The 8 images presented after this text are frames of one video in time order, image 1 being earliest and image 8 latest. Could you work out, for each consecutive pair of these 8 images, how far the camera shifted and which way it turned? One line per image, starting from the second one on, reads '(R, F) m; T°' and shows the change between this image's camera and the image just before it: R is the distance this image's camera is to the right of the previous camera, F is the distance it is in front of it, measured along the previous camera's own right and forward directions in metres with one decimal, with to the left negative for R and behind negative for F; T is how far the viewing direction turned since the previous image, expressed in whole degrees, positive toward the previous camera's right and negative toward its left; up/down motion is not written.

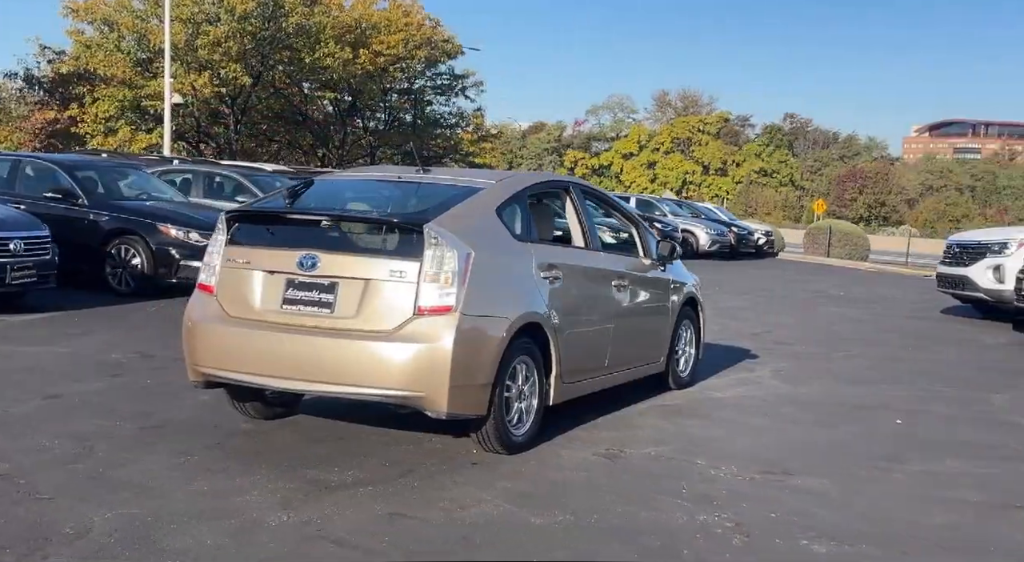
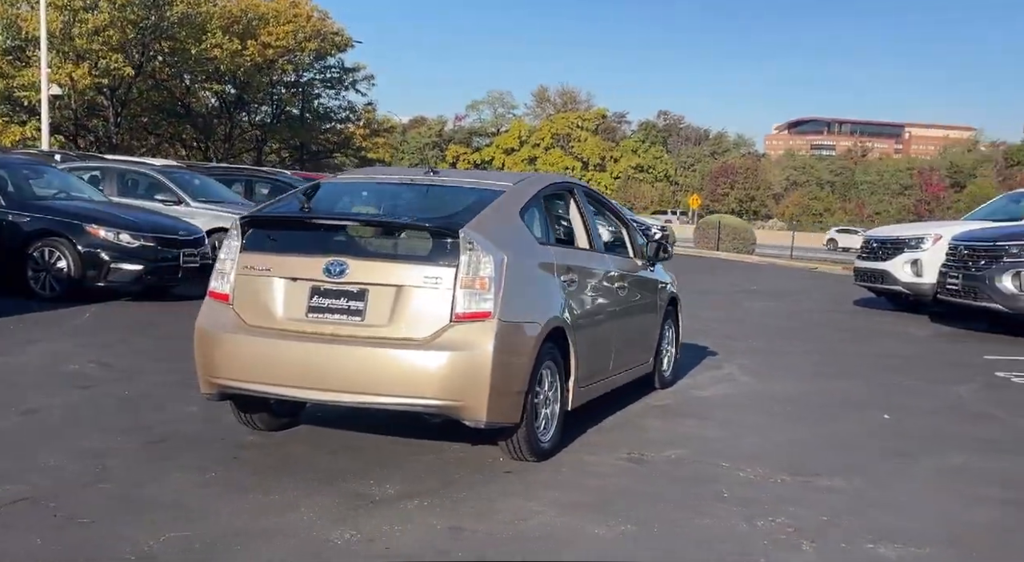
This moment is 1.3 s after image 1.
(-0.5, +0.1) m; +4°
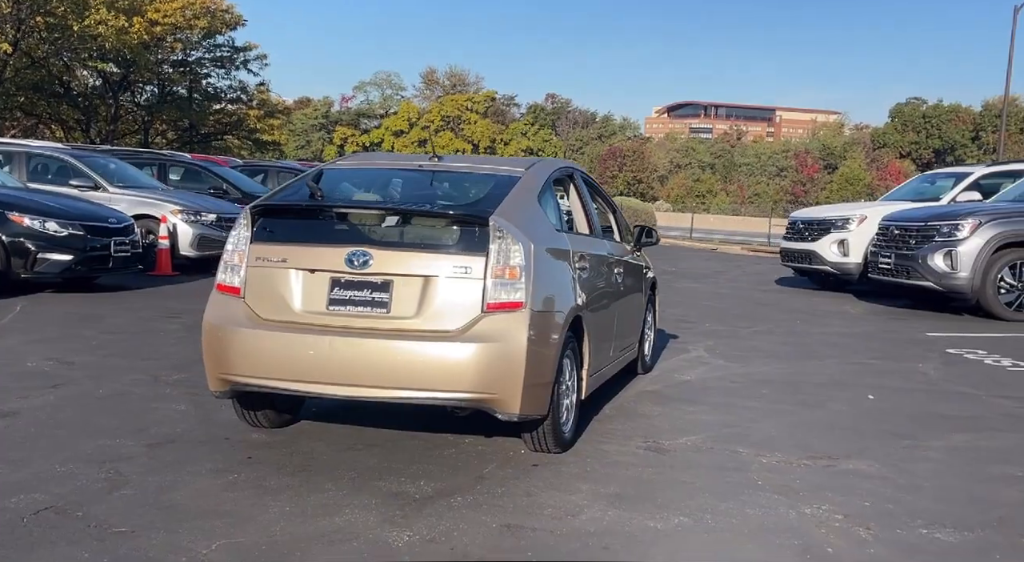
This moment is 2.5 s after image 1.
(-0.4, +0.1) m; +4°
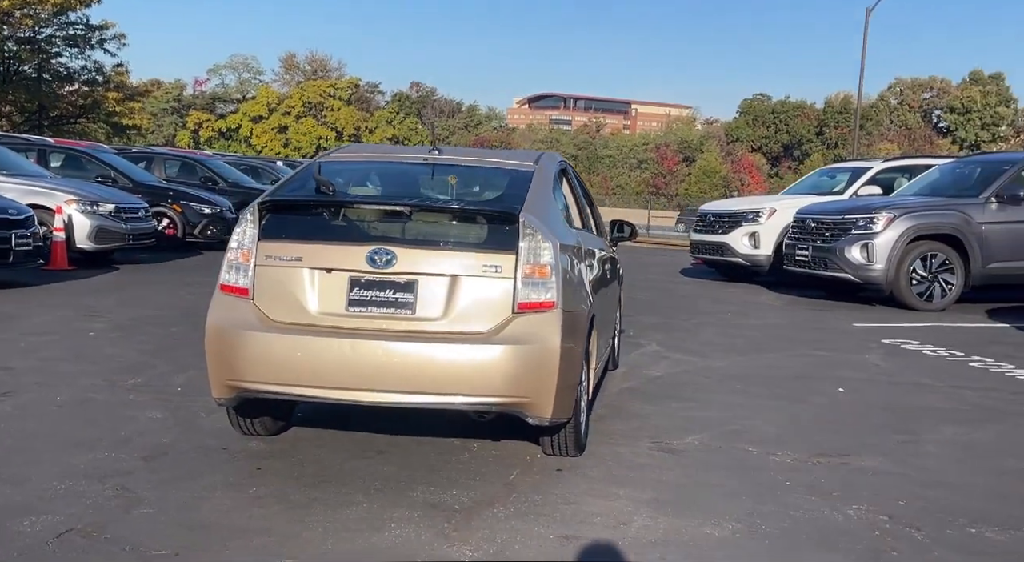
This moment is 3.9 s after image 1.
(-0.5, +0.2) m; +5°
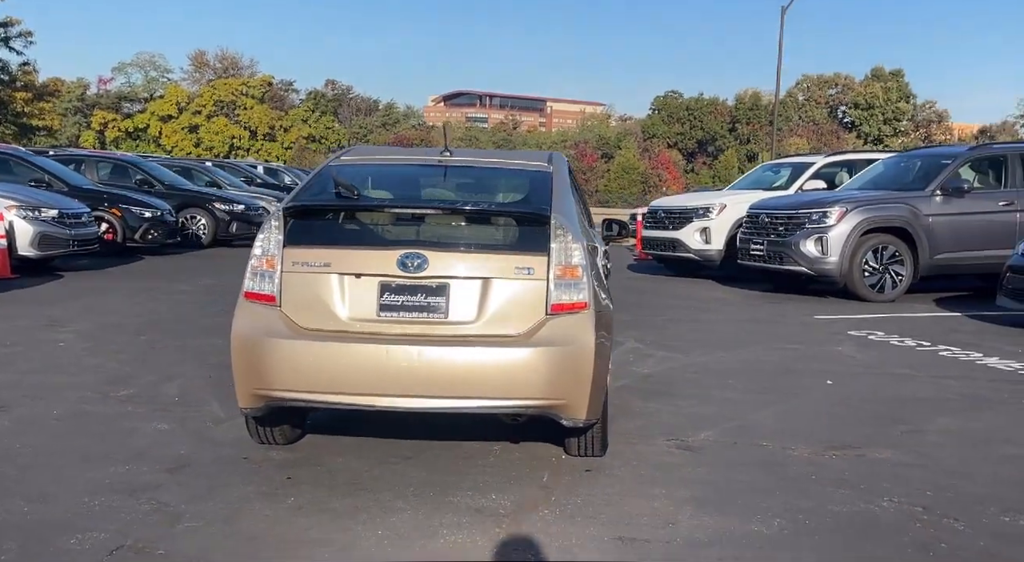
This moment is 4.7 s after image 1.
(-0.3, 0.0) m; +3°
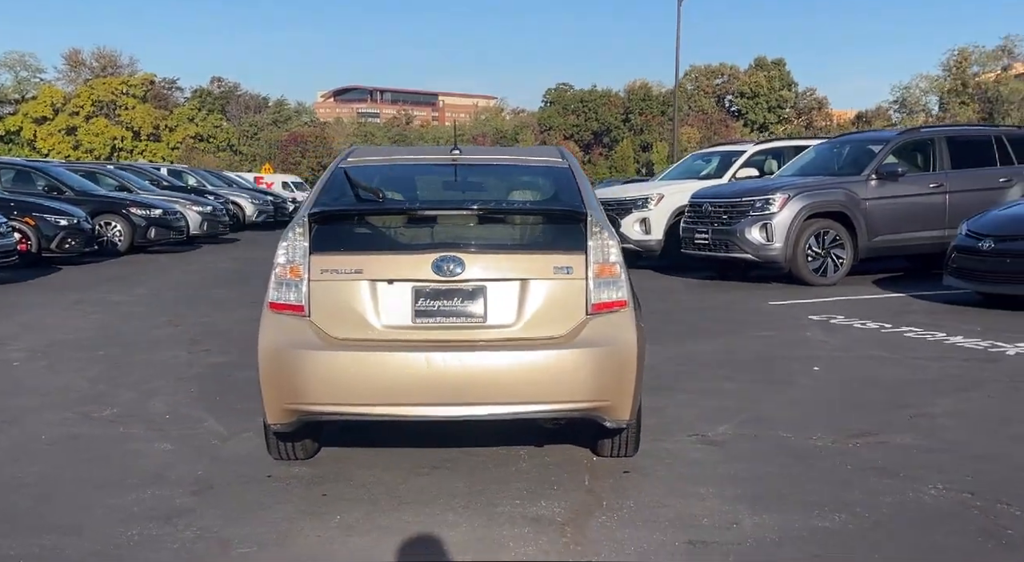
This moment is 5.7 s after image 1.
(-0.4, +0.1) m; +4°
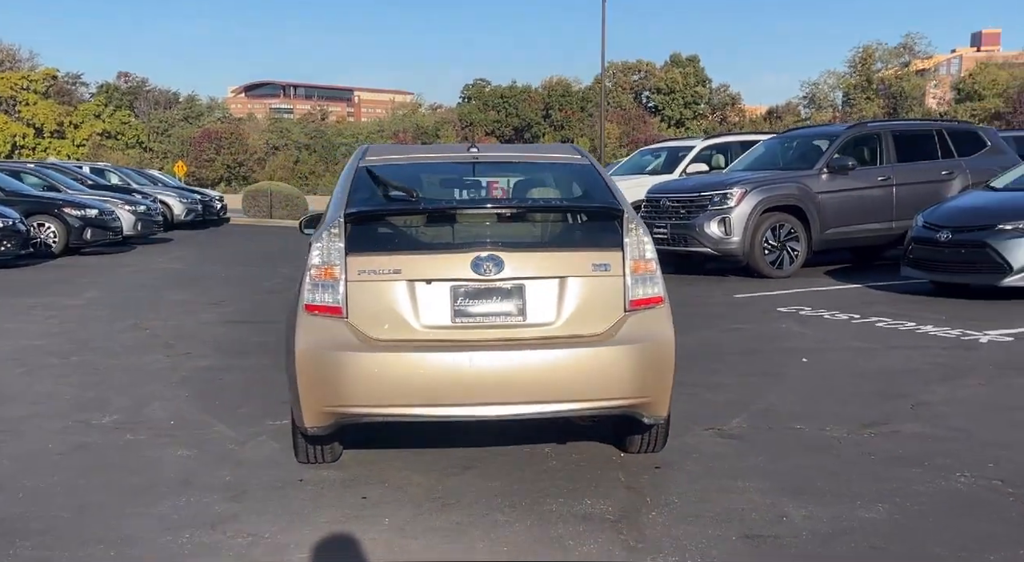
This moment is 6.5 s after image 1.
(-0.3, 0.0) m; +3°
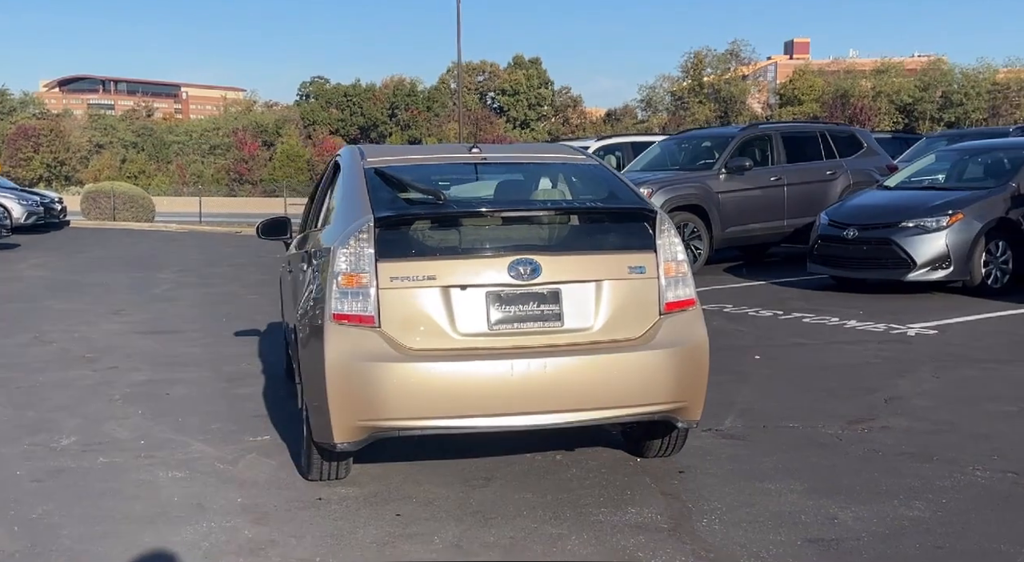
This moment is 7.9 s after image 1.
(-0.5, +0.1) m; +7°
